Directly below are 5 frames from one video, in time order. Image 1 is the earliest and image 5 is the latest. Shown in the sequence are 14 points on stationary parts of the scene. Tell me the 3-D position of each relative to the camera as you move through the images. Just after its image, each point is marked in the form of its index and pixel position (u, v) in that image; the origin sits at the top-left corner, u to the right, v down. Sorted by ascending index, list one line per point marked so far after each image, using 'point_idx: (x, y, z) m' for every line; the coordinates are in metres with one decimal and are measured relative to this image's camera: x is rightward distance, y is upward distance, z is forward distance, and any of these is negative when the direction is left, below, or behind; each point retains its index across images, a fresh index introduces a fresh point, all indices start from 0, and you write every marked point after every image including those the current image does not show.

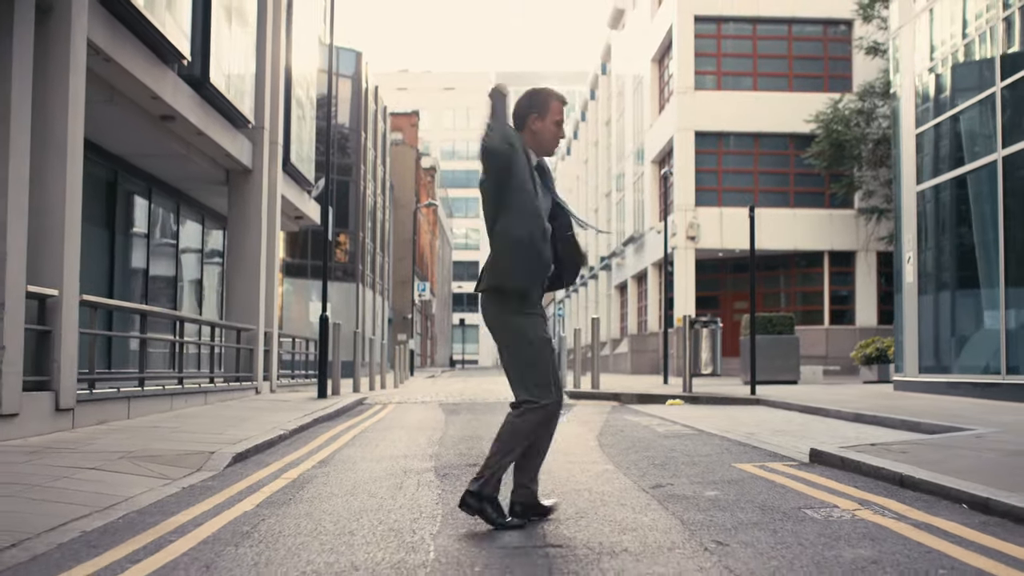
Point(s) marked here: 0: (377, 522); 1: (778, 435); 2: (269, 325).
0: (-0.6, -1.1, +4.8) m
1: (+2.4, -1.3, +8.9) m
2: (-4.5, -0.7, +18.4) m
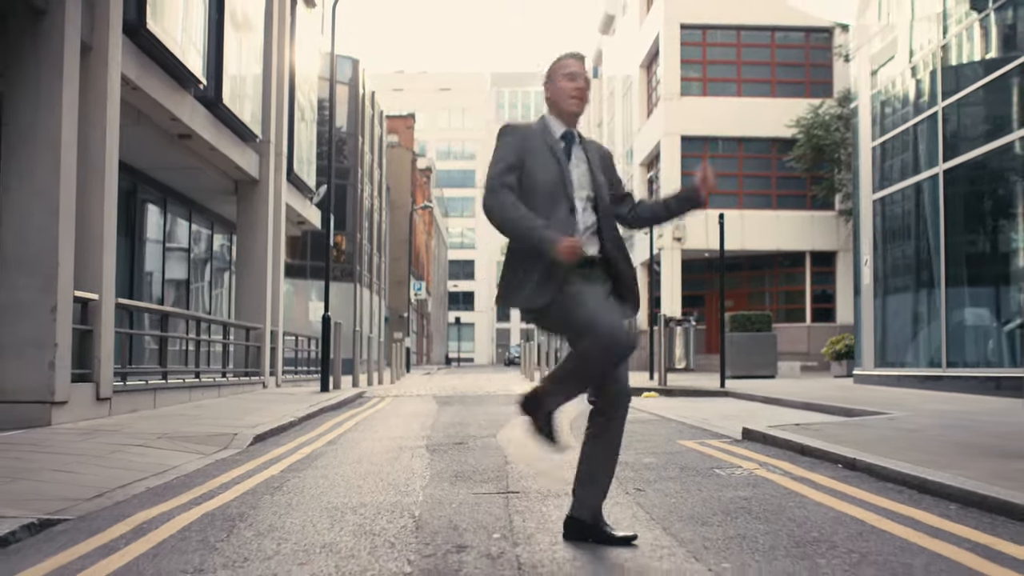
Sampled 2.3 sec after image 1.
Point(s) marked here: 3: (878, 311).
0: (-0.8, -1.2, +6.1) m
1: (+2.2, -1.3, +10.3) m
2: (-4.7, -0.7, +19.7) m
3: (+6.9, -0.4, +18.2) m
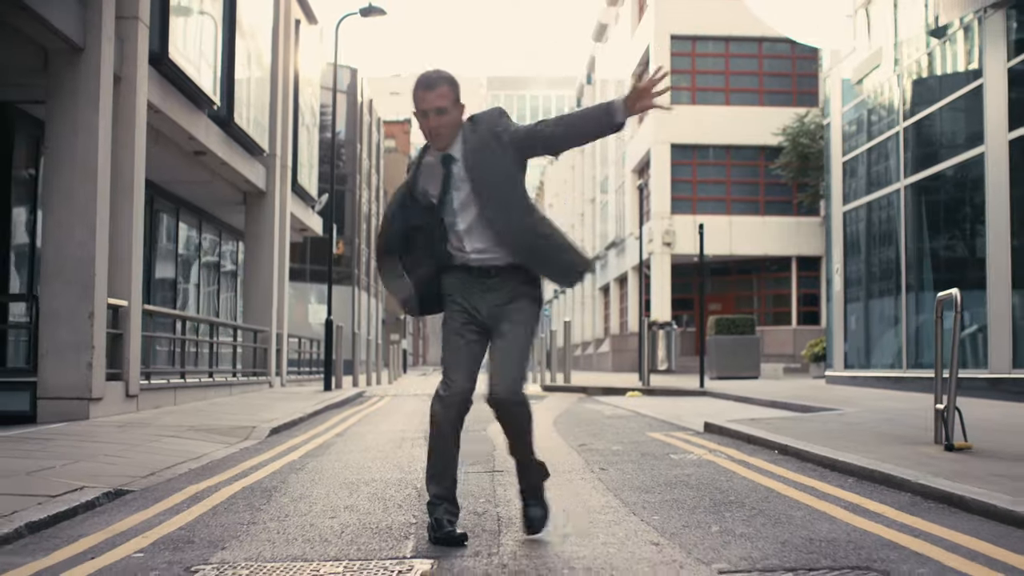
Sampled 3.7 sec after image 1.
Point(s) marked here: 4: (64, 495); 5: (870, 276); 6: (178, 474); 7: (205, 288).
0: (-0.9, -1.3, +7.2) m
1: (+2.1, -1.4, +11.4) m
2: (-4.8, -0.8, +20.7) m
3: (+6.8, -0.6, +19.3) m
4: (-2.4, -1.1, +5.4) m
5: (+6.8, +0.2, +19.3) m
6: (-2.3, -1.3, +6.8) m
7: (-6.0, 0.0, +19.4) m
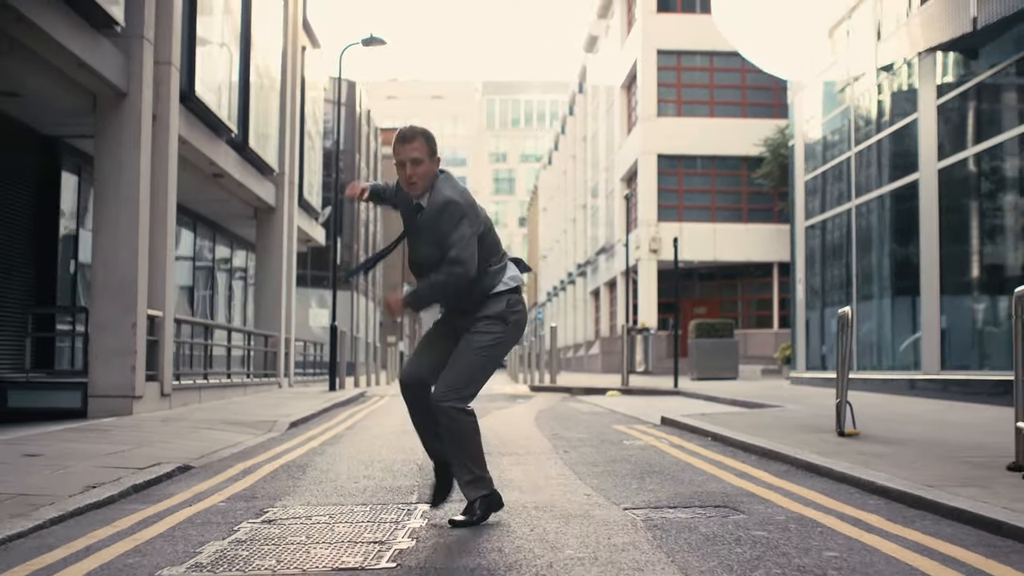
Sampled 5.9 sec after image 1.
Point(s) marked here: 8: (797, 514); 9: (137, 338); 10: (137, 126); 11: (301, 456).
0: (-1.1, -1.4, +8.8) m
1: (+1.9, -1.6, +13.0) m
2: (-5.1, -1.0, +22.4) m
3: (+6.6, -0.7, +21.0) m
4: (-2.6, -1.3, +7.0) m
5: (+6.6, 0.0, +21.0) m
6: (-2.4, -1.4, +8.5) m
7: (-6.2, -0.2, +21.0) m
8: (+1.3, -1.0, +4.6) m
9: (-4.5, -0.6, +12.0) m
10: (-4.6, +2.0, +12.2) m
11: (-1.7, -1.4, +8.3) m
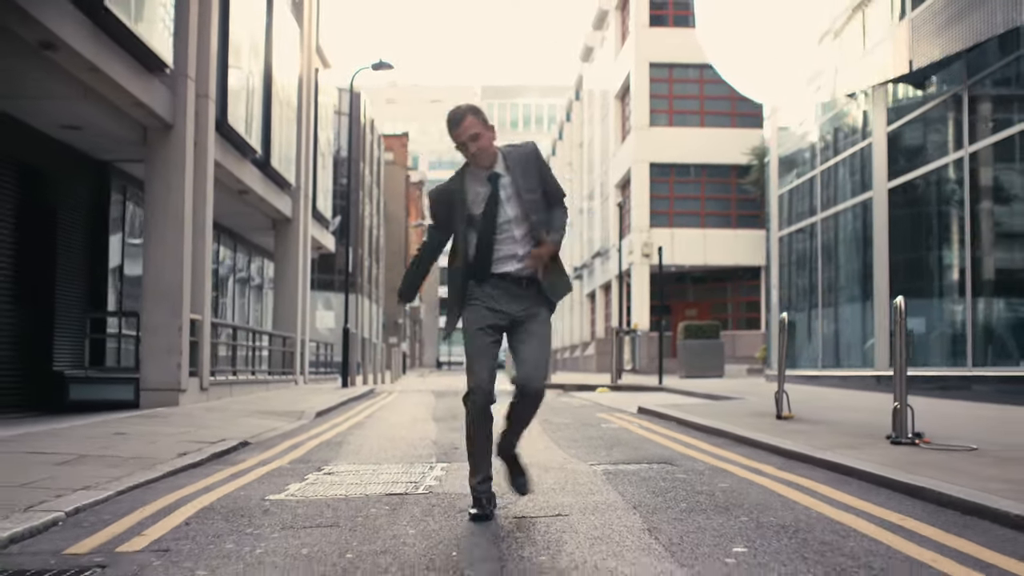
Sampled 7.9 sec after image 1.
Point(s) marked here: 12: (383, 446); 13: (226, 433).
0: (-1.1, -1.5, +10.6) m
1: (+1.9, -1.7, +14.8) m
2: (-5.1, -1.1, +24.1) m
3: (+6.5, -0.8, +22.7) m
4: (-2.6, -1.4, +8.8) m
5: (+6.6, -0.1, +22.8) m
6: (-2.5, -1.5, +10.2) m
7: (-6.2, -0.3, +22.8) m
8: (+1.3, -1.1, +6.4) m
9: (-4.6, -0.7, +13.7) m
10: (-4.6, +1.9, +13.9) m
11: (-1.8, -1.5, +10.0) m
12: (-1.1, -1.4, +8.8) m
13: (-3.0, -1.5, +10.3) m
